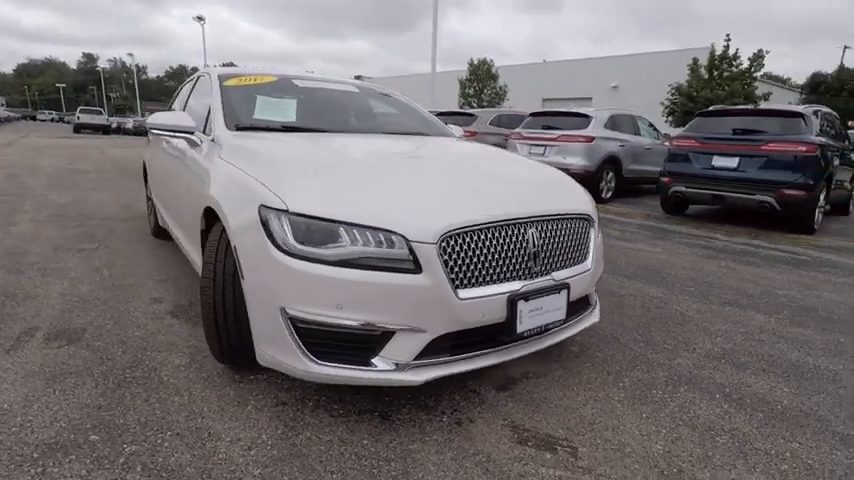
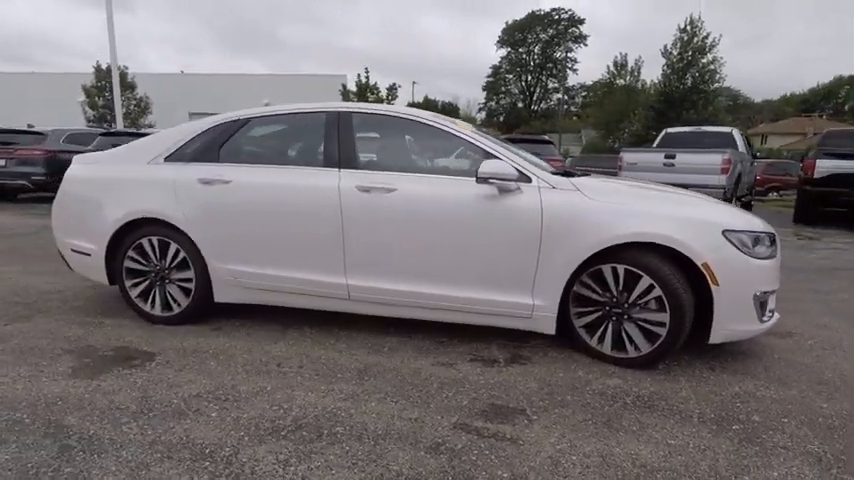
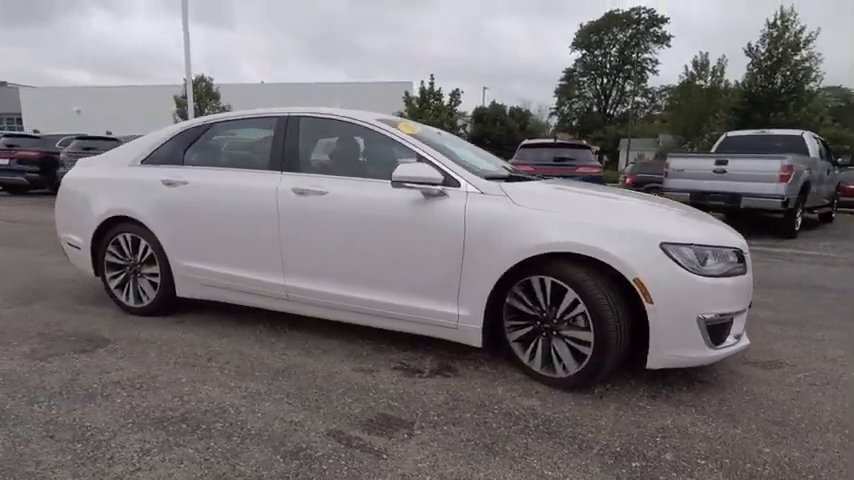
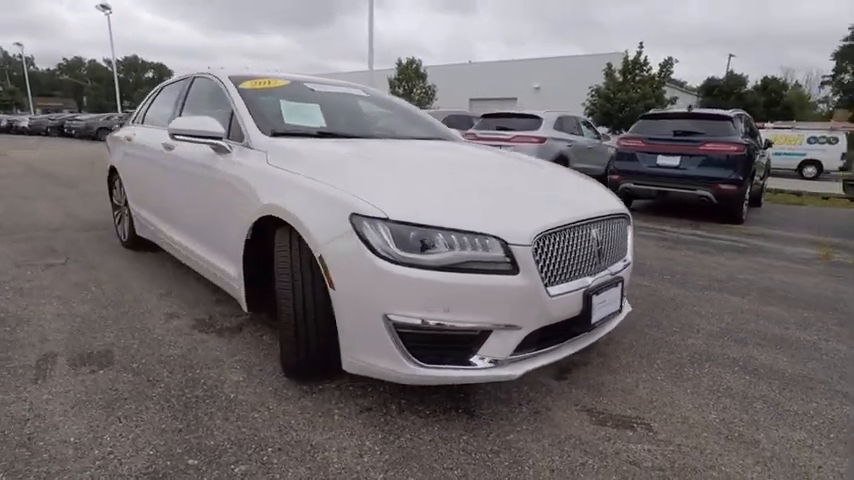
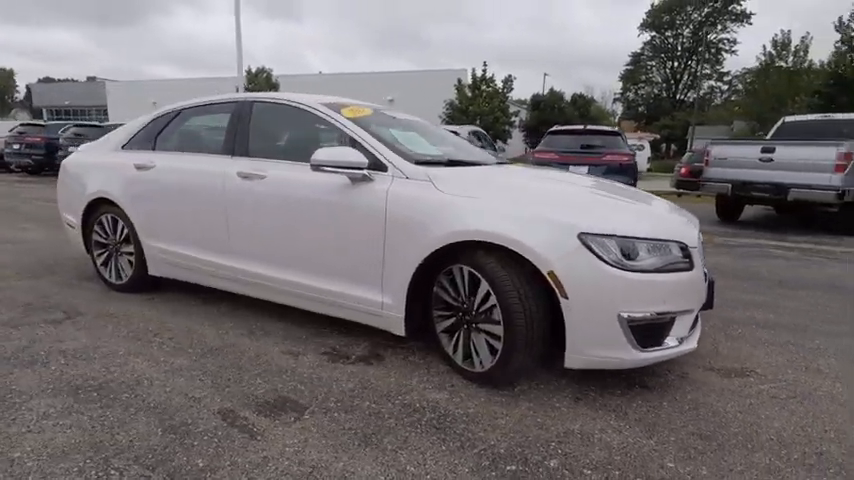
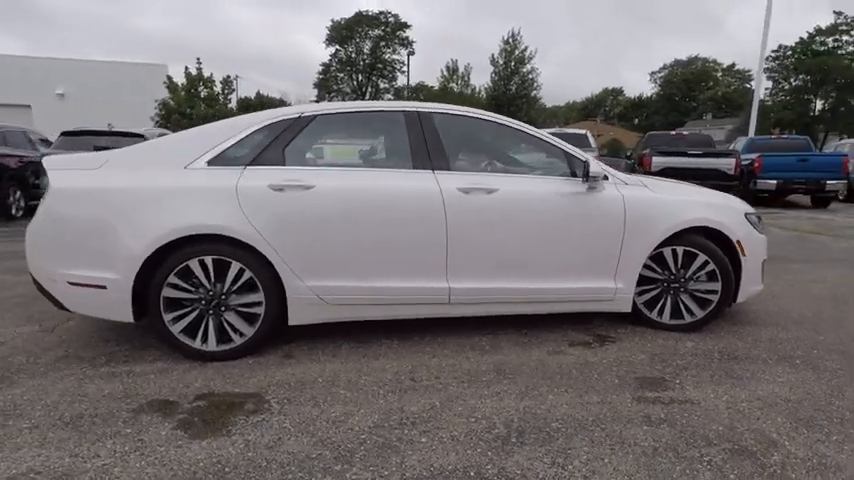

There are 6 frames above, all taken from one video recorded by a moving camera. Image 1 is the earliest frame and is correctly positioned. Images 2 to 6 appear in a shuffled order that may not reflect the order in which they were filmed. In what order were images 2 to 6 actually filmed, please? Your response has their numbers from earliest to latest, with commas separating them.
4, 5, 3, 2, 6
